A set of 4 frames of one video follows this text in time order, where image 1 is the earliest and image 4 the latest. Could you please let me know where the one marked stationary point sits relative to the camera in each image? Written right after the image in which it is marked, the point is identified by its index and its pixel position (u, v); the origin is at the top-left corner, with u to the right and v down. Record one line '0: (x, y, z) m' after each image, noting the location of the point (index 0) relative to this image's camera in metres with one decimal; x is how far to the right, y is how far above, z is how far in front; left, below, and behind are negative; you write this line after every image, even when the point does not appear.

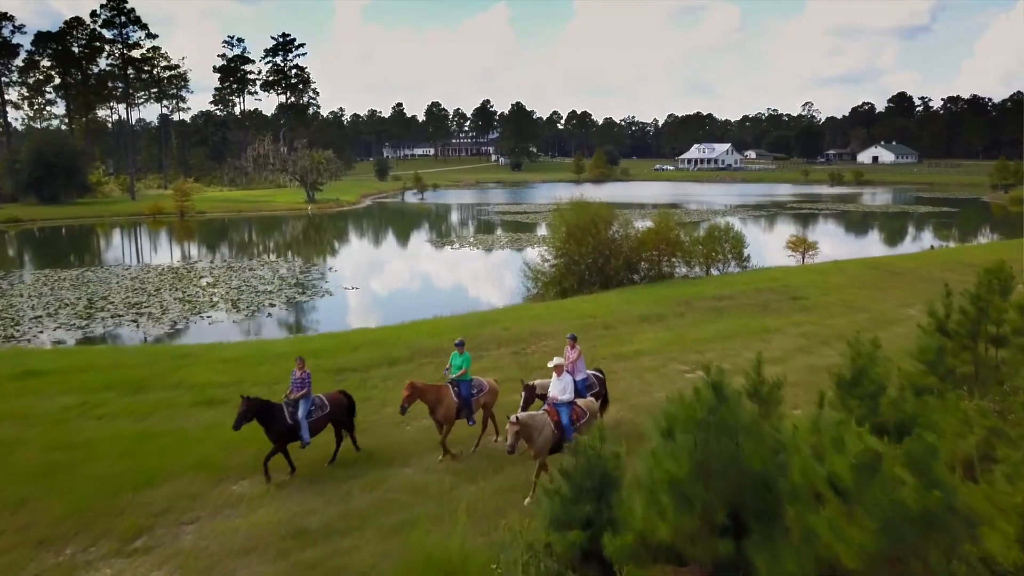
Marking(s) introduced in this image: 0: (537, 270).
0: (+0.5, +0.3, +18.2) m
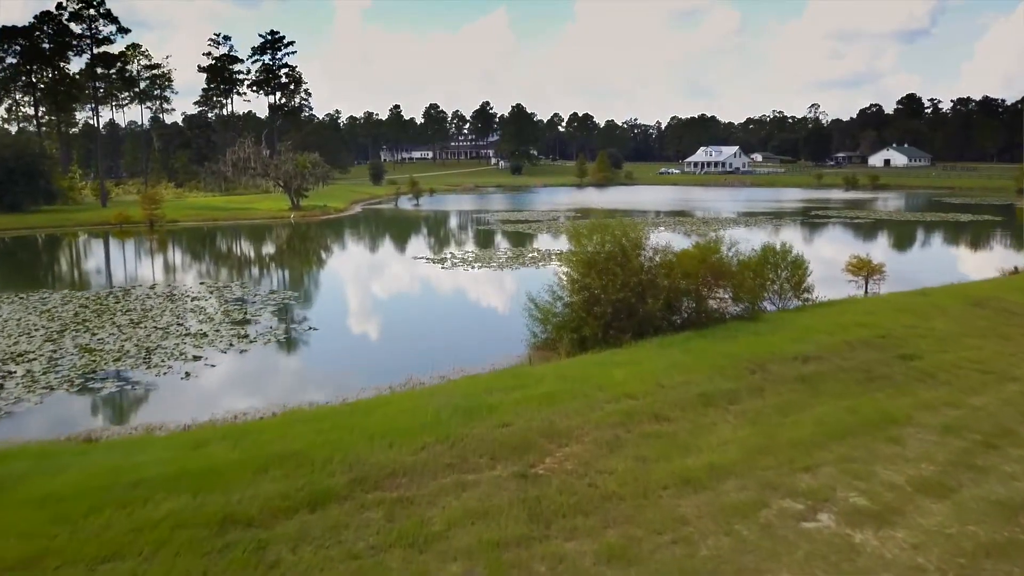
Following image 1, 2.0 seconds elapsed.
0: (+0.5, -0.3, +14.1) m
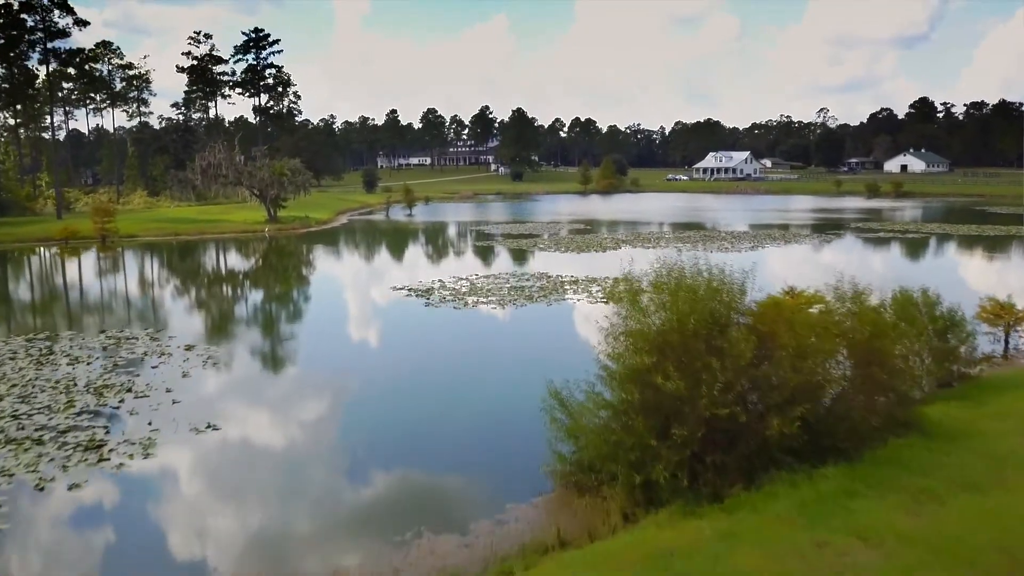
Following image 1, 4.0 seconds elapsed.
0: (+0.6, -1.0, +8.8) m
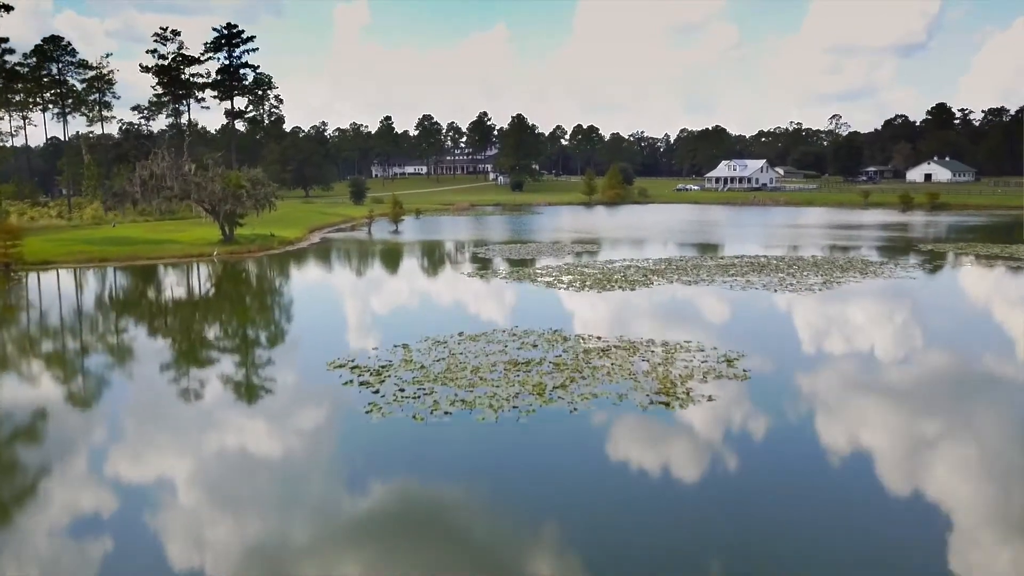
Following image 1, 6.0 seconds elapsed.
0: (+0.6, -2.0, +1.5) m
